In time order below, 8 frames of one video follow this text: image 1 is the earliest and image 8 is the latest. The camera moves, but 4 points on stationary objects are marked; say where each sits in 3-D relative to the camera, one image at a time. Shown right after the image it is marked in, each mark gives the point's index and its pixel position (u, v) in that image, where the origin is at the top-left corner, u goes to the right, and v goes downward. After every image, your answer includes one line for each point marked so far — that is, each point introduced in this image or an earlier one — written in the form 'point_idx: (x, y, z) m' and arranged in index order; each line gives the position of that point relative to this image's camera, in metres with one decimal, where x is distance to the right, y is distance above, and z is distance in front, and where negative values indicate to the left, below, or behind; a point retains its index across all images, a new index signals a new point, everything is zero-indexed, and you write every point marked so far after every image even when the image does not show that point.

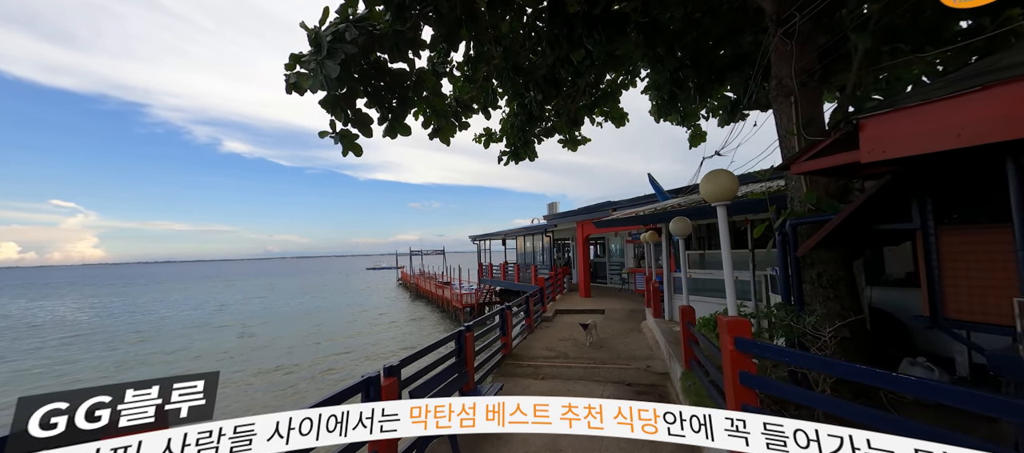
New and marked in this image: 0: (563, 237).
0: (+2.6, -0.5, +17.3) m
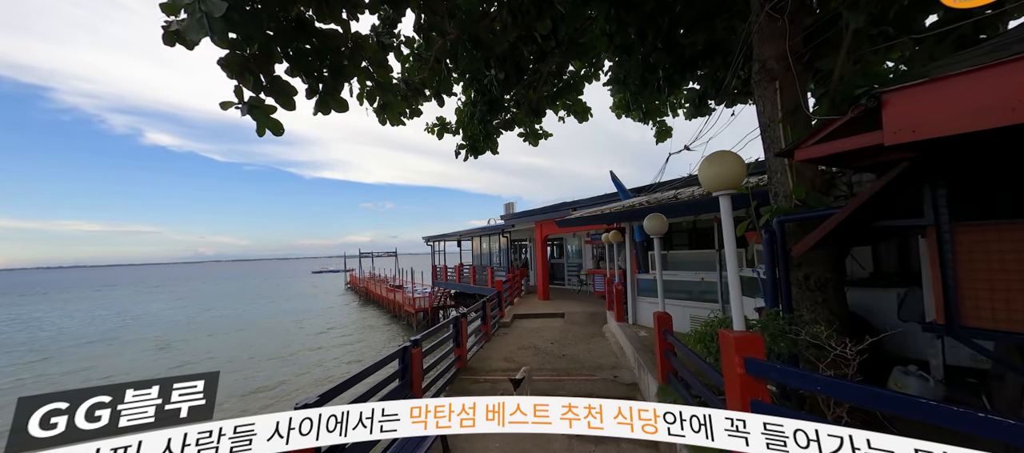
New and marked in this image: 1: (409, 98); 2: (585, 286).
0: (+0.4, -0.5, +17.0) m
1: (-1.3, +1.6, +4.3) m
2: (+2.7, -2.2, +12.3) m
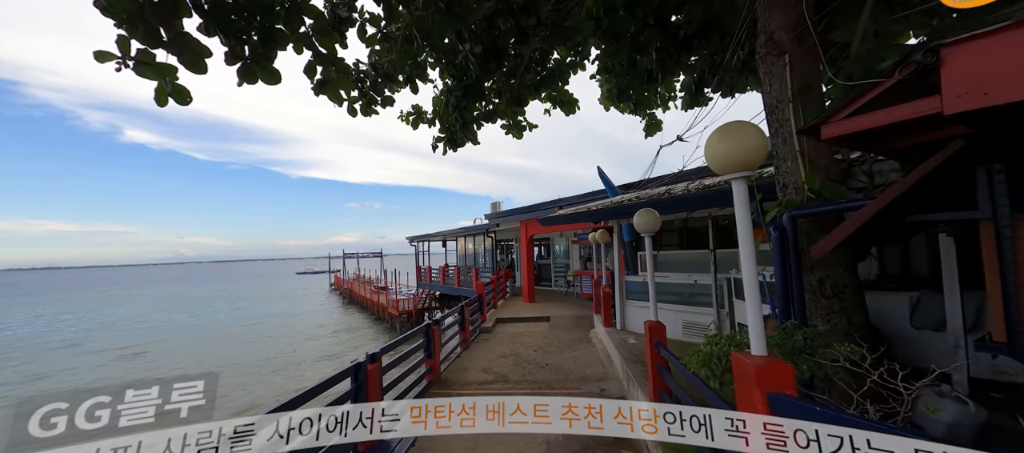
0: (-0.2, -0.5, +16.5) m
1: (-1.5, +1.7, +3.8) m
2: (+2.2, -2.2, +12.0) m
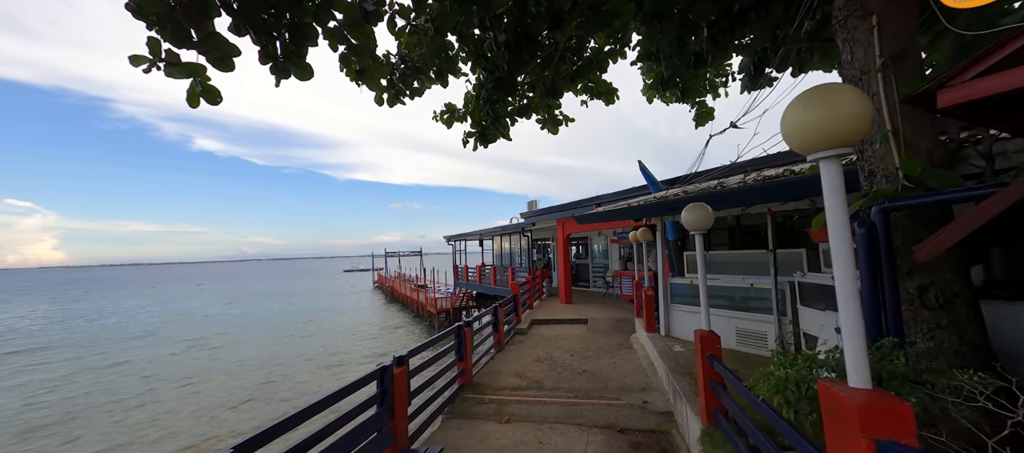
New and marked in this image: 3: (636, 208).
0: (+1.5, -0.5, +16.3) m
1: (-1.2, +1.7, +3.8) m
2: (+3.4, -2.1, +11.5) m
3: (+1.7, +0.3, +4.7) m
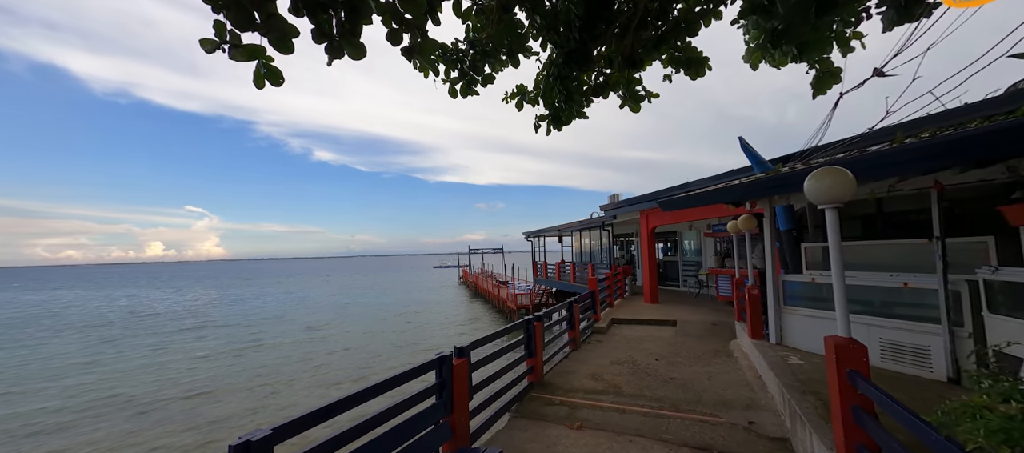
0: (+5.1, -0.2, +15.3) m
1: (-0.4, +1.8, +3.7) m
2: (+5.9, -1.9, +10.1) m
3: (+2.6, +0.4, +3.9) m
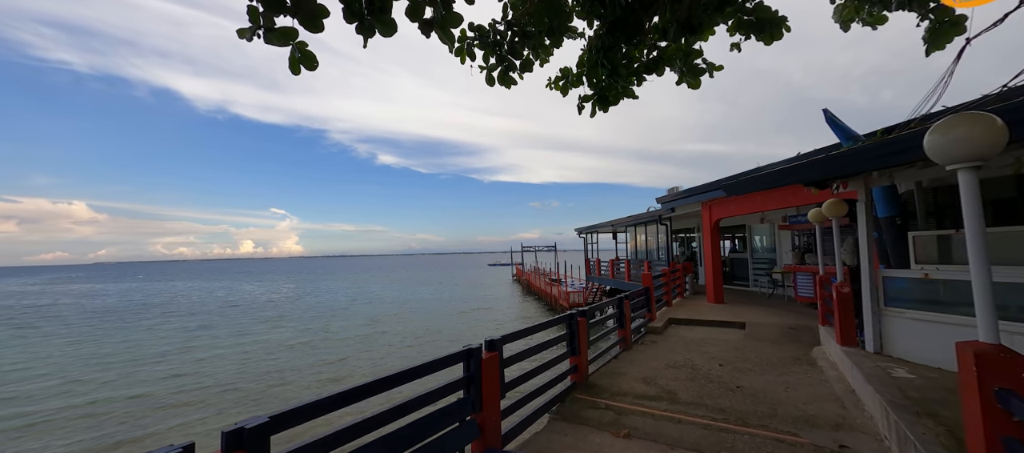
0: (+7.2, 0.0, +14.1) m
1: (-0.1, +1.9, +3.5) m
2: (+7.2, -1.7, +9.0) m
3: (+3.0, +0.6, +3.3) m
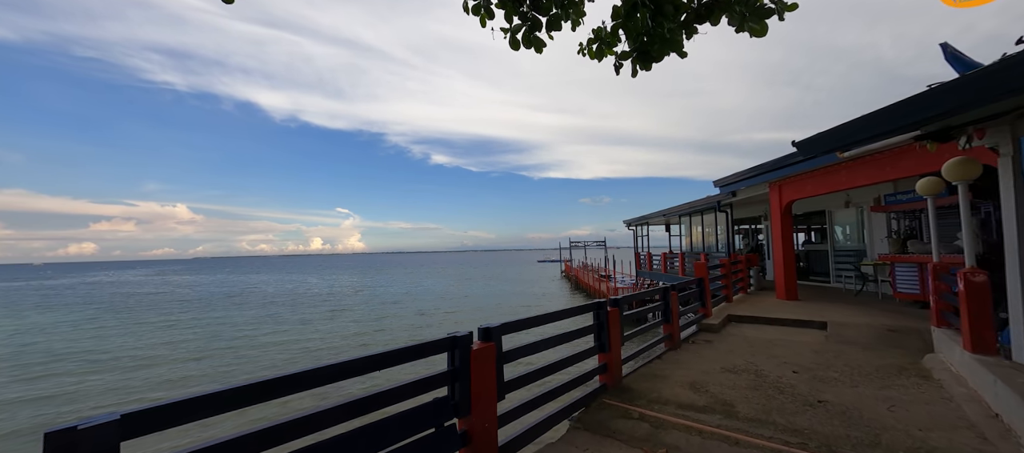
0: (+8.7, +0.5, +12.6) m
1: (+0.1, +2.1, +3.1) m
2: (+8.0, -1.3, +7.5) m
3: (+3.1, +0.8, +2.4) m
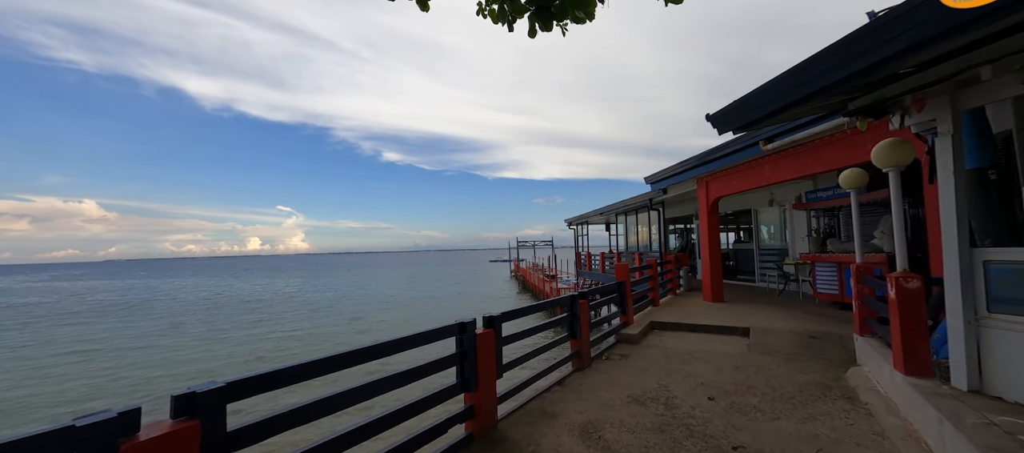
0: (+6.4, +0.5, +12.7) m
1: (-1.0, +2.2, +2.2) m
2: (+6.3, -1.3, +7.6) m
3: (+2.0, +0.9, +1.9) m
